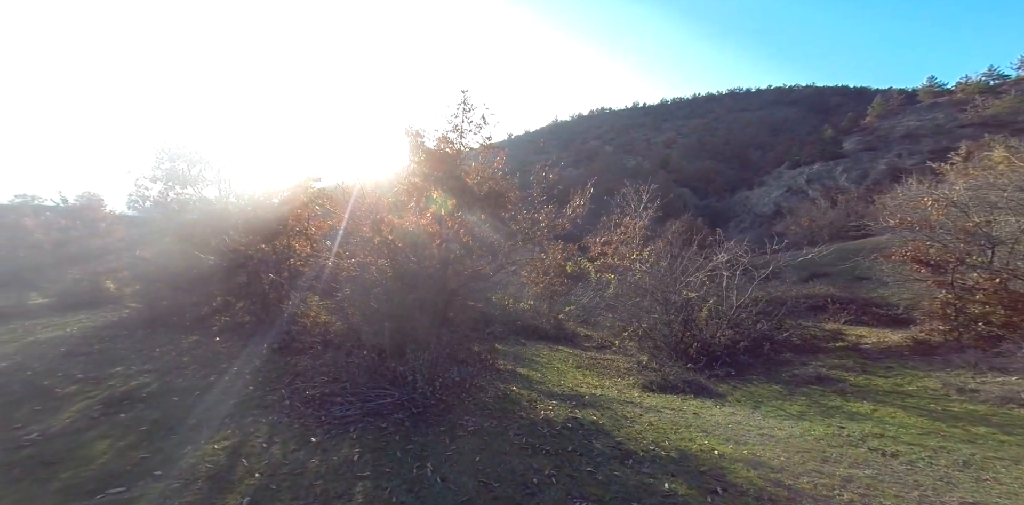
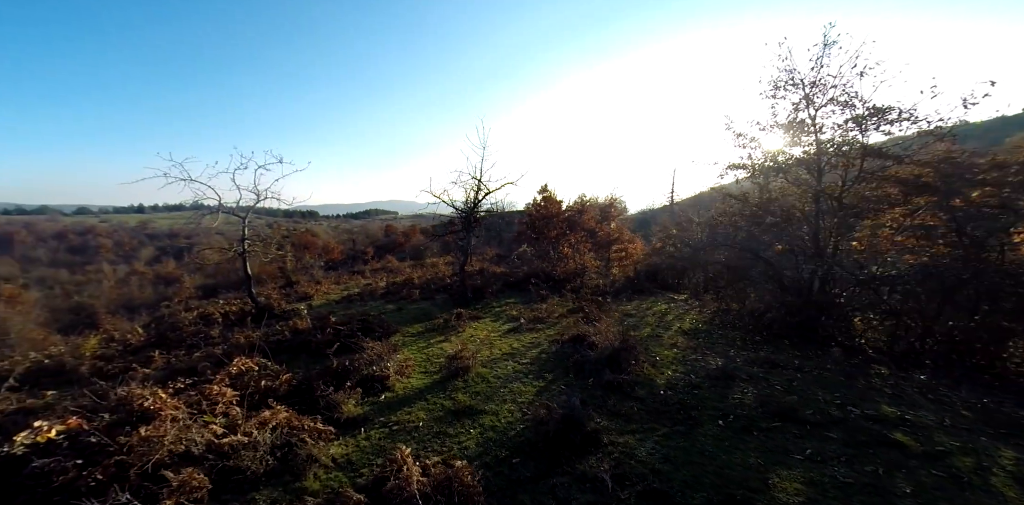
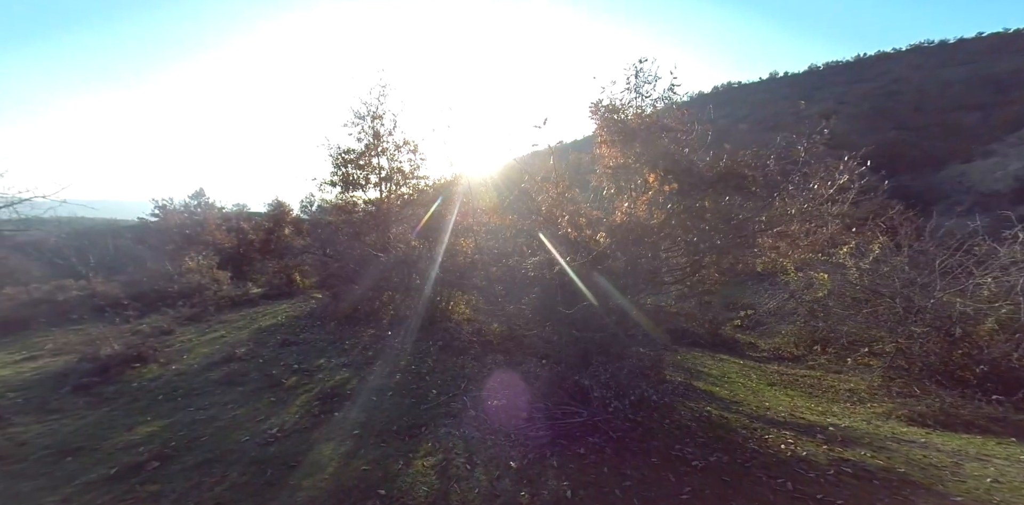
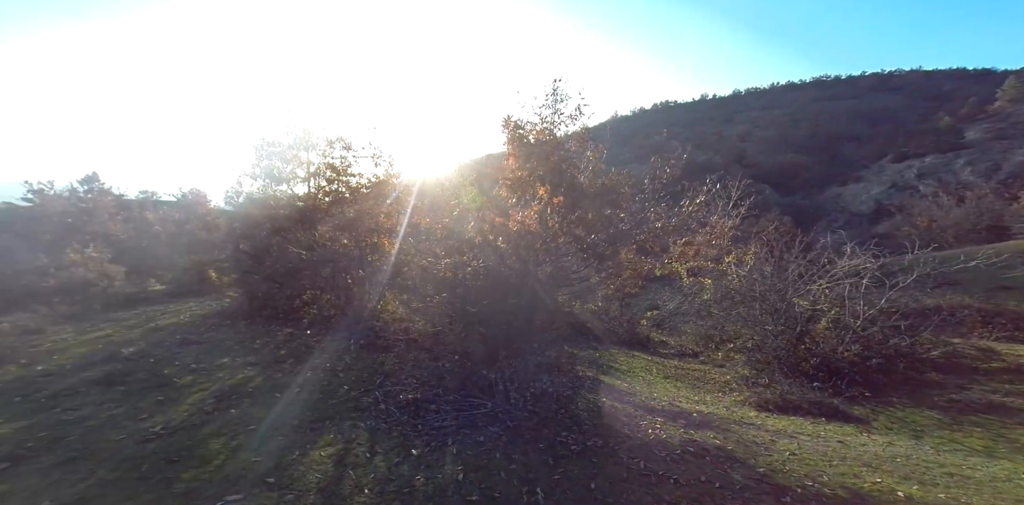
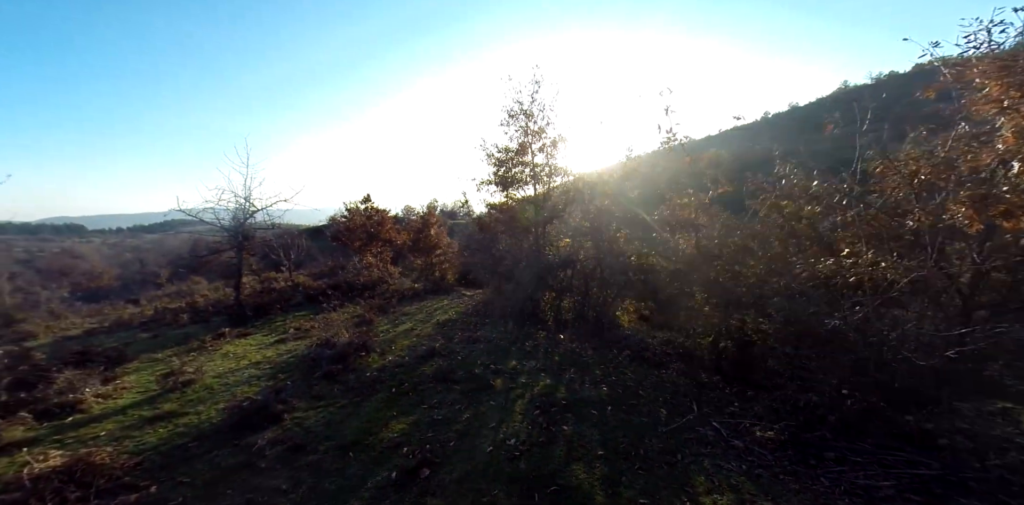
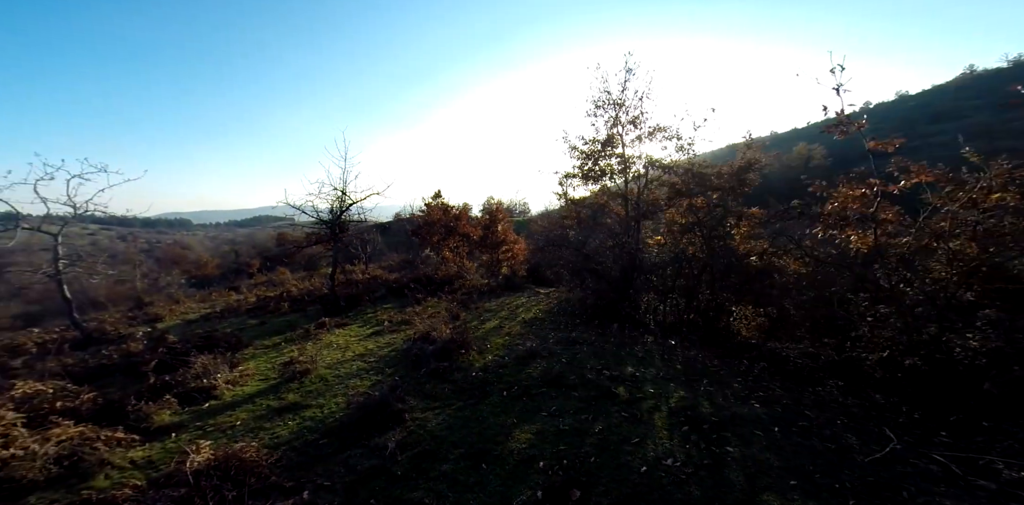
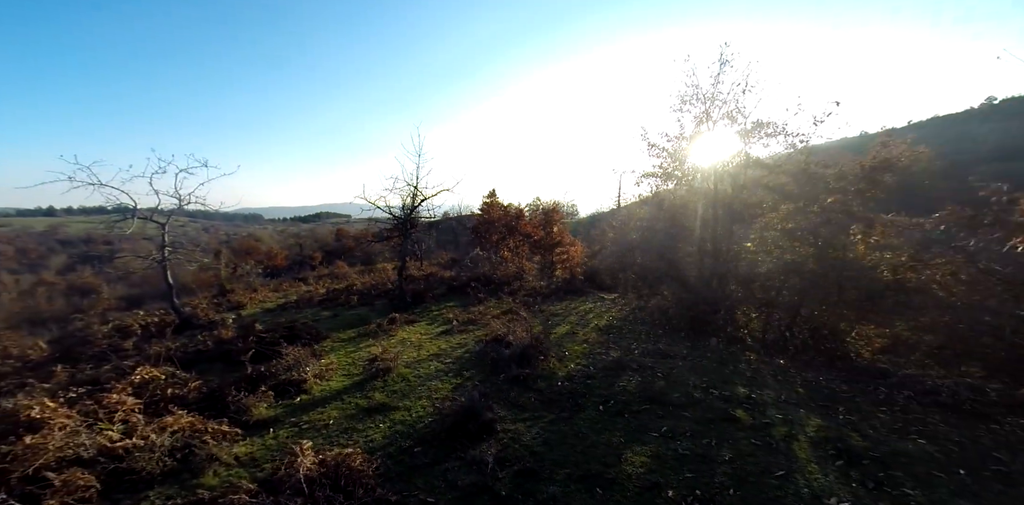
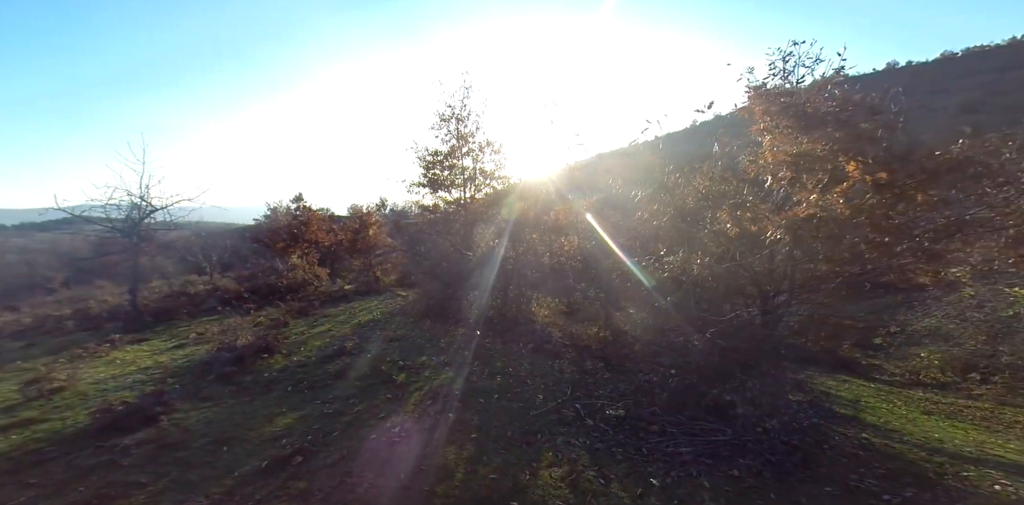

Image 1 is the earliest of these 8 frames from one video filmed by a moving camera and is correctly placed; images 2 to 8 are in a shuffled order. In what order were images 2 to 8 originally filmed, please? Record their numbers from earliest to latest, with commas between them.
4, 3, 8, 5, 6, 7, 2
